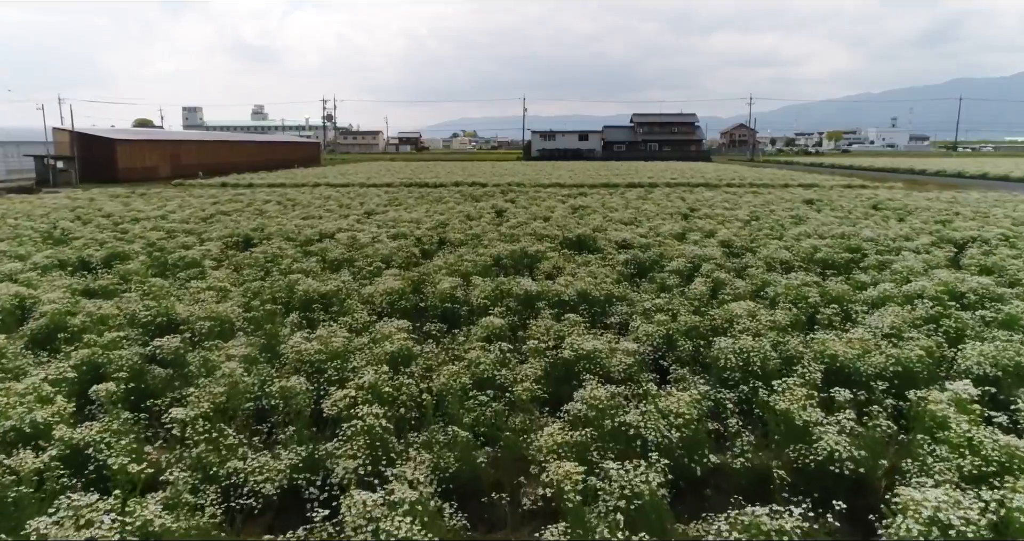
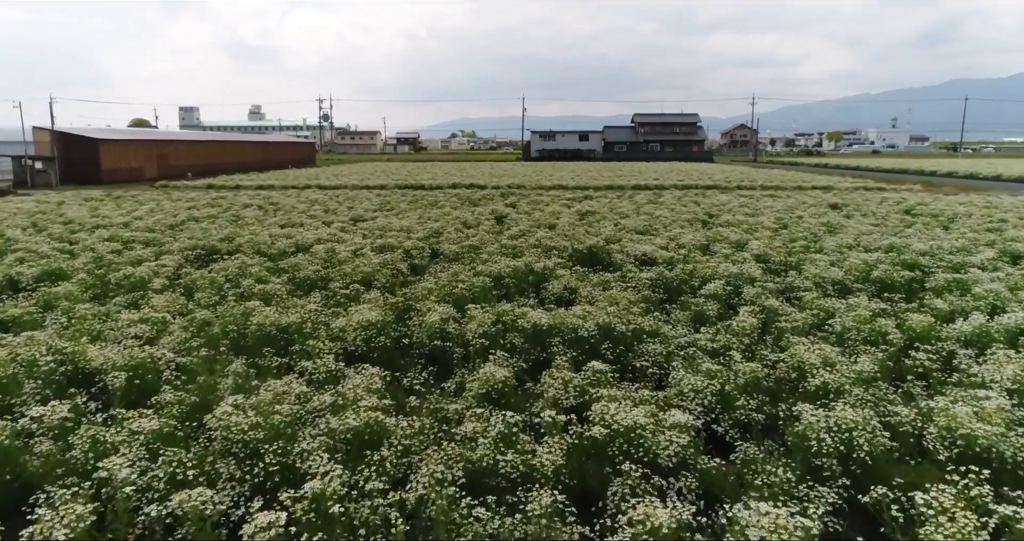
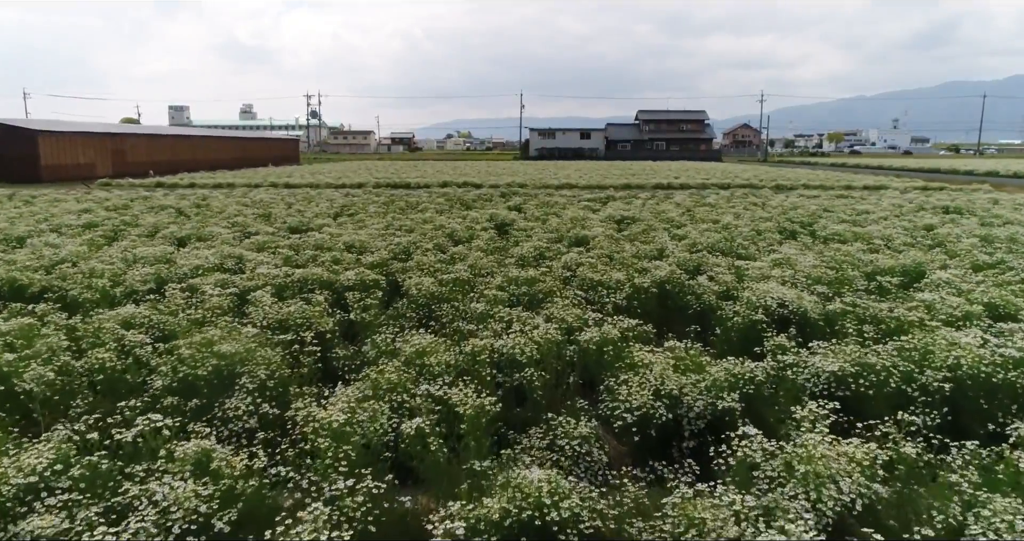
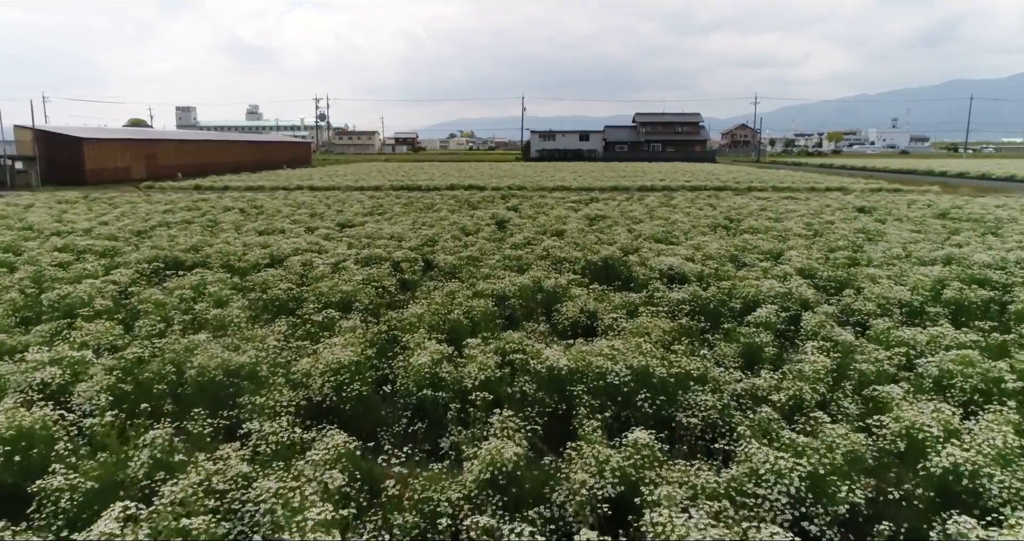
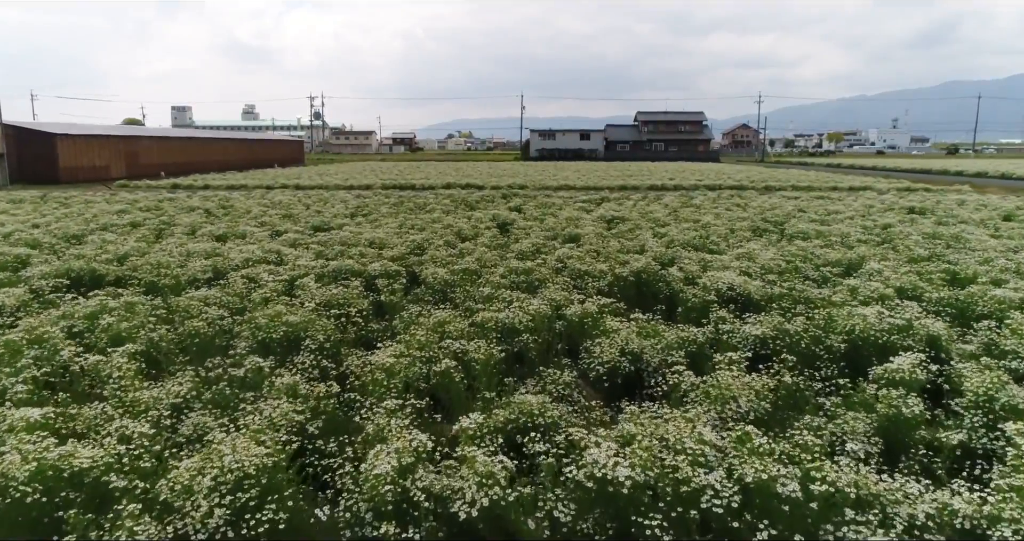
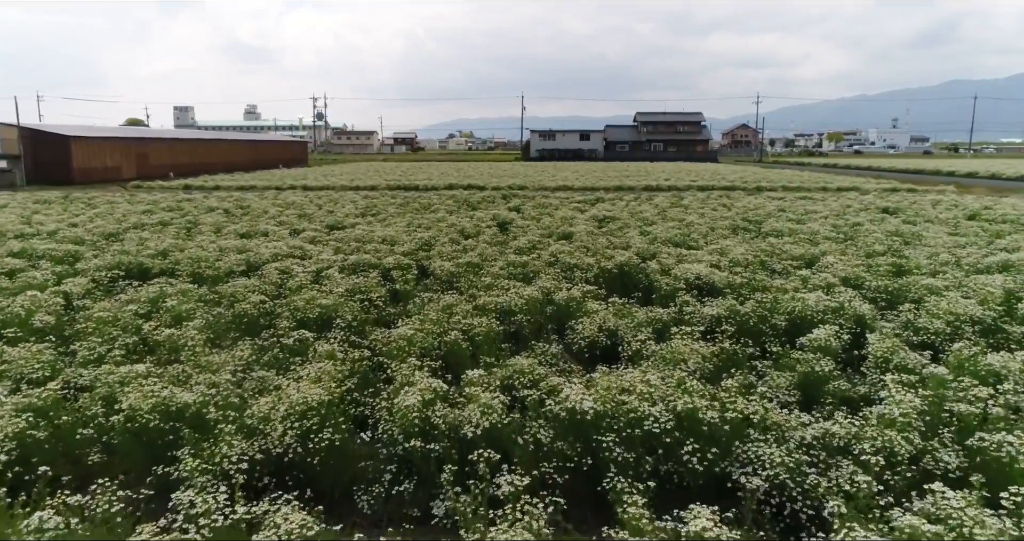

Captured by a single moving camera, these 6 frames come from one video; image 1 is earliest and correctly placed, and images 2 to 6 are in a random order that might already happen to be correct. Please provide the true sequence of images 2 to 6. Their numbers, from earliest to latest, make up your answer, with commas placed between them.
2, 4, 6, 5, 3
